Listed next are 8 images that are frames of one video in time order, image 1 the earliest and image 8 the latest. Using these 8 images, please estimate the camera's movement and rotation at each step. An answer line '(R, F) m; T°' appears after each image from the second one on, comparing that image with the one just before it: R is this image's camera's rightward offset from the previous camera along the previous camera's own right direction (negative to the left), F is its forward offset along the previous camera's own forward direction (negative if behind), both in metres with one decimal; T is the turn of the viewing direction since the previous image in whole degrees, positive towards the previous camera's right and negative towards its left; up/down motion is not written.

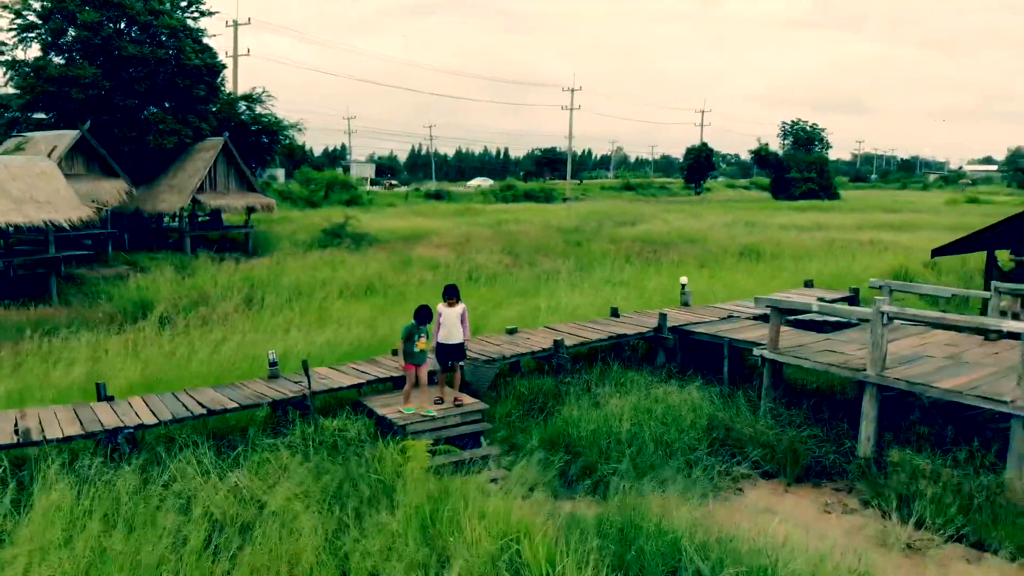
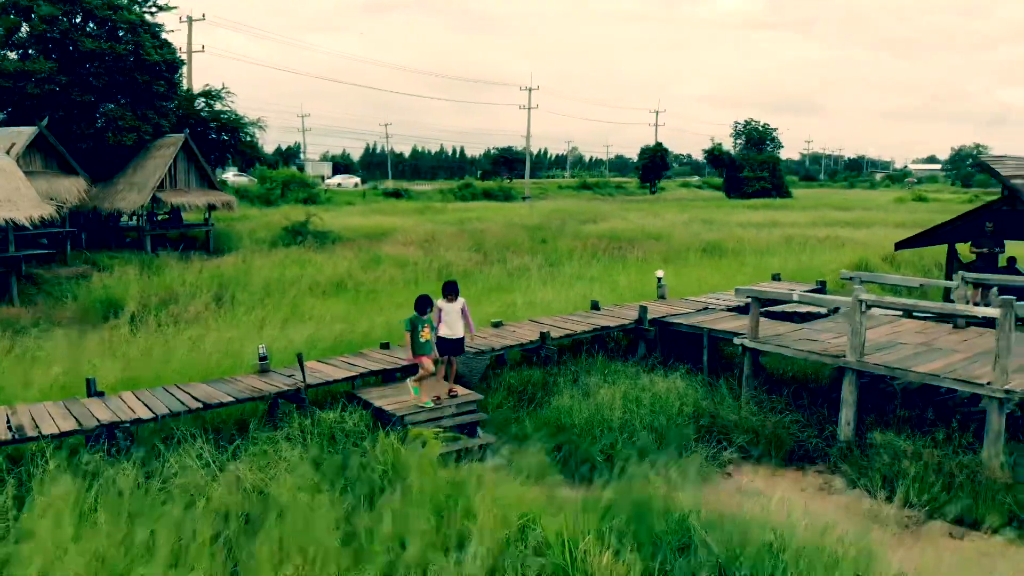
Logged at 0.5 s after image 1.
(-0.4, -0.1) m; +3°
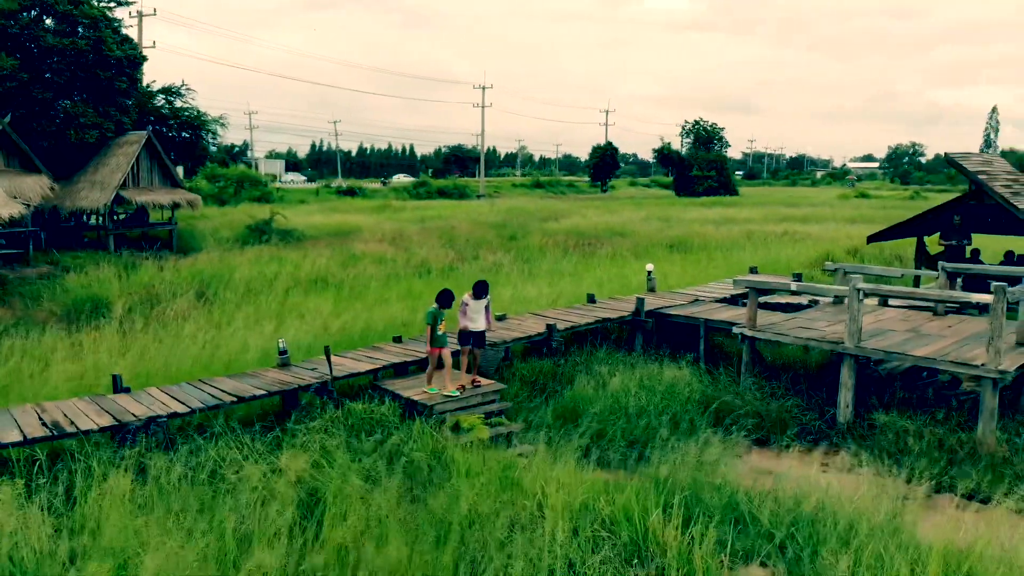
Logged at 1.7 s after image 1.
(-0.8, -0.2) m; +4°
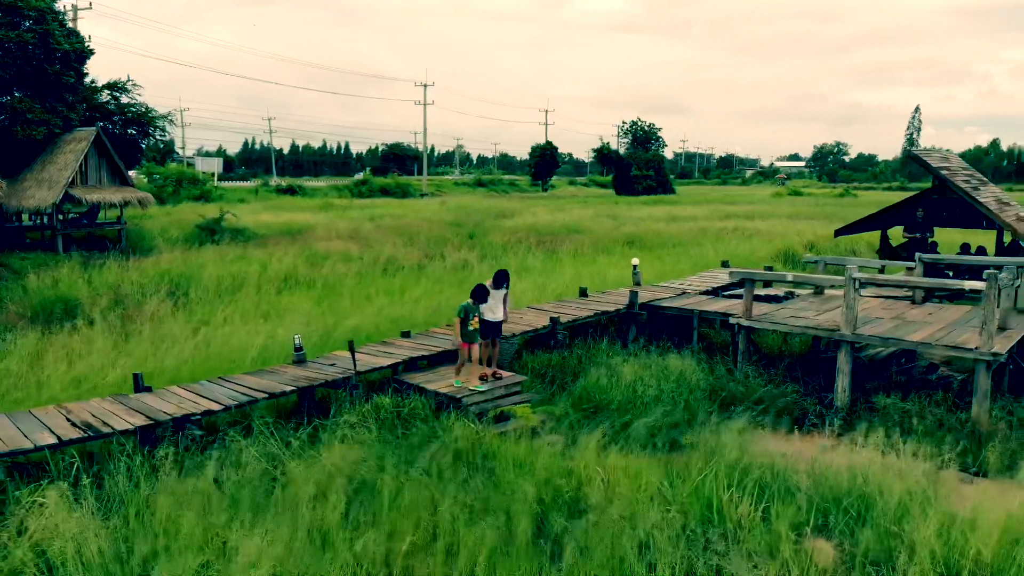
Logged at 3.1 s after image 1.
(-0.9, -0.1) m; +5°
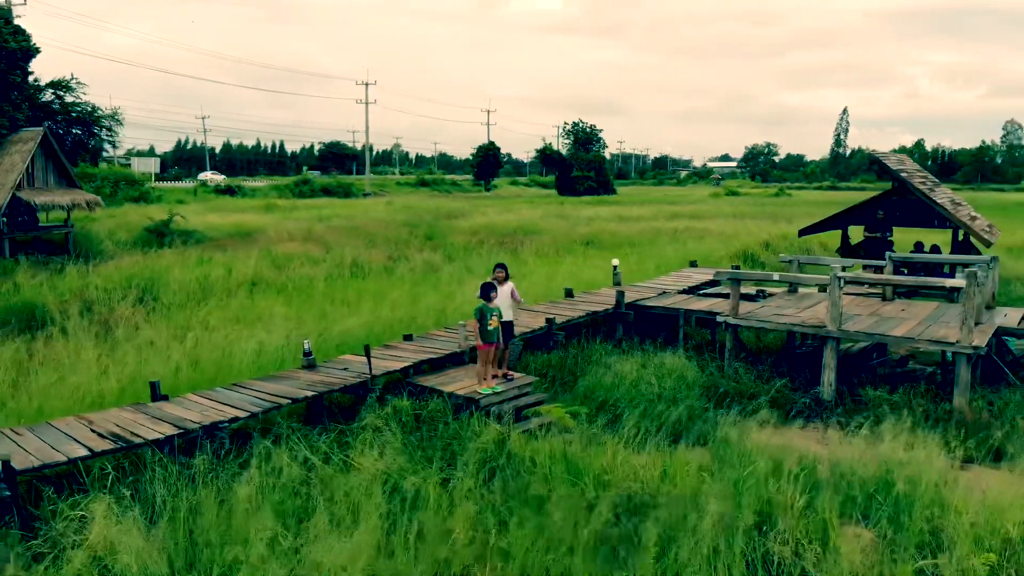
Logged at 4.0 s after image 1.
(-0.8, -0.2) m; +5°
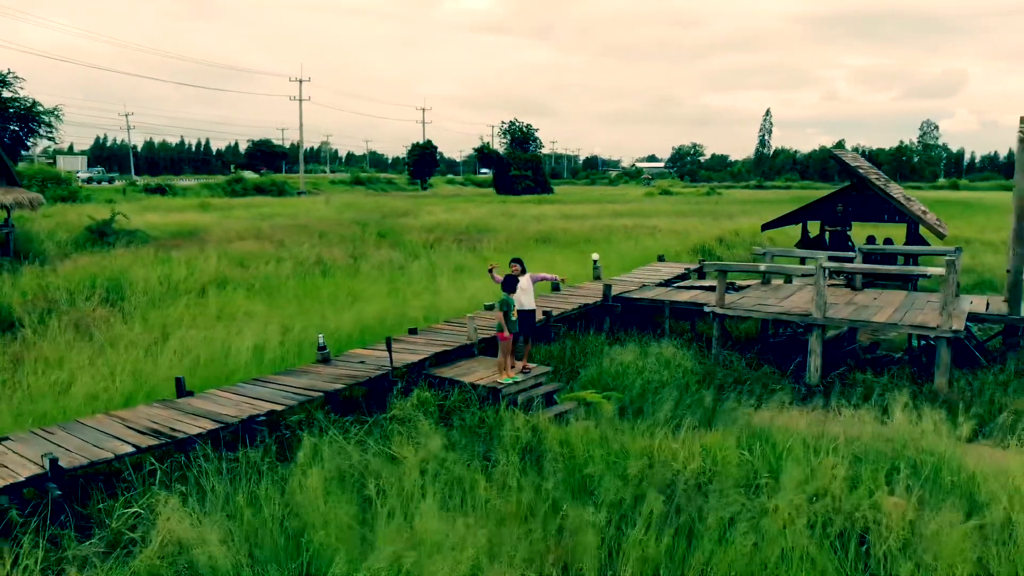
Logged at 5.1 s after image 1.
(-1.0, -0.2) m; +5°
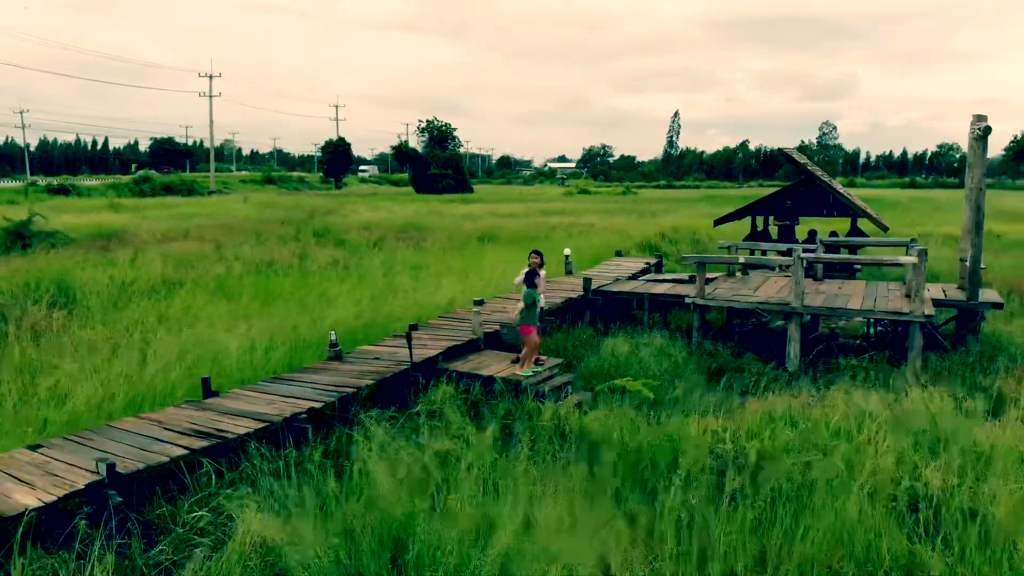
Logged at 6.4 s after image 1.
(-1.2, -0.1) m; +7°
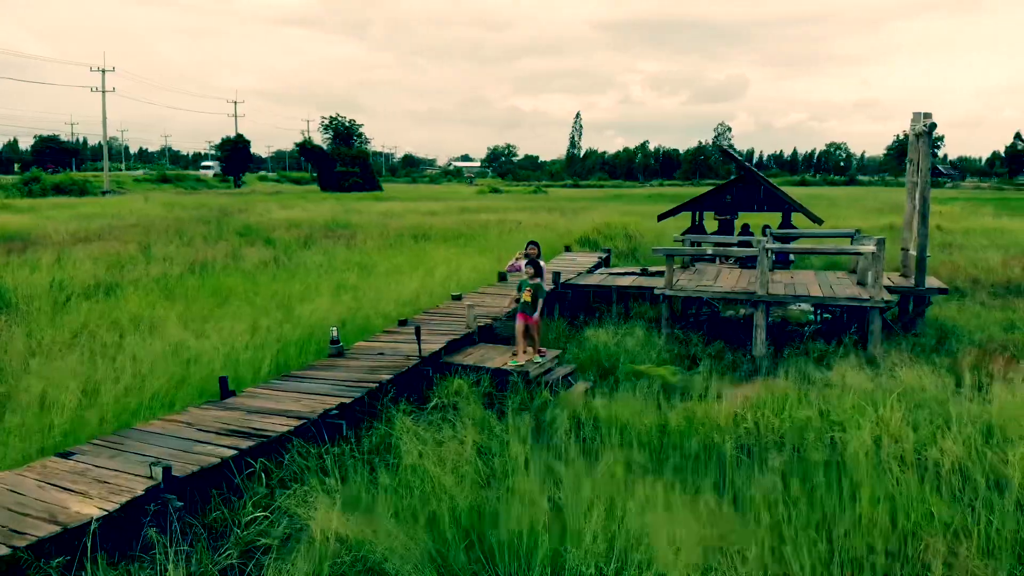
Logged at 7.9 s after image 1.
(-1.1, 0.0) m; +7°
